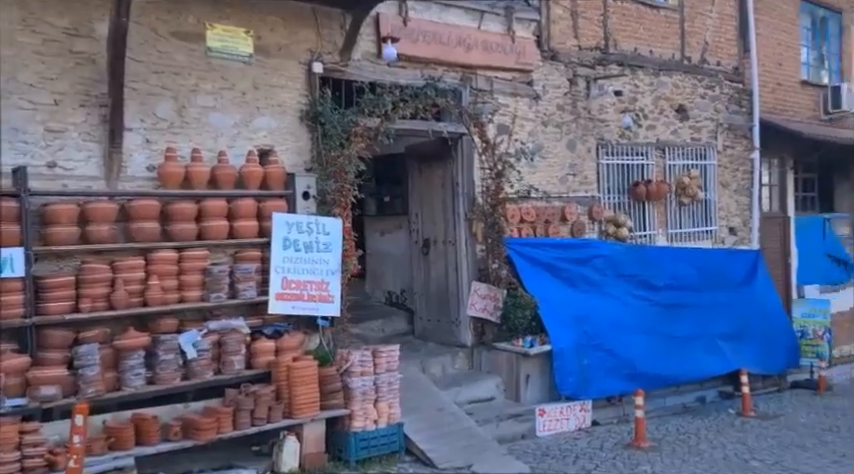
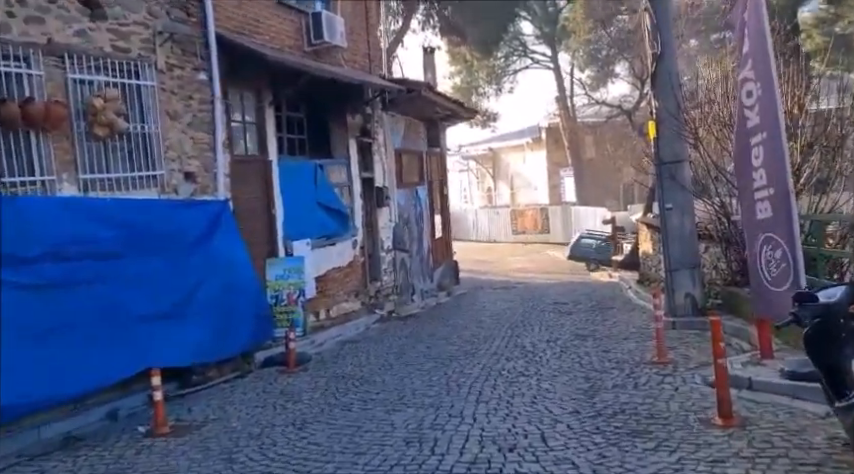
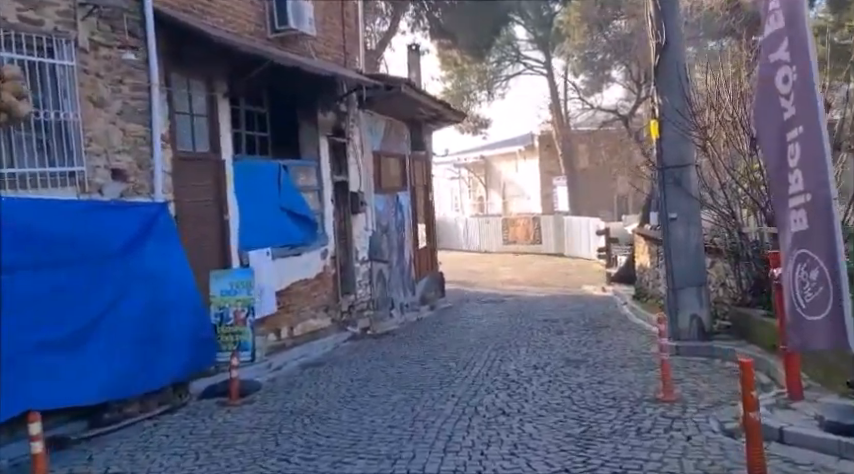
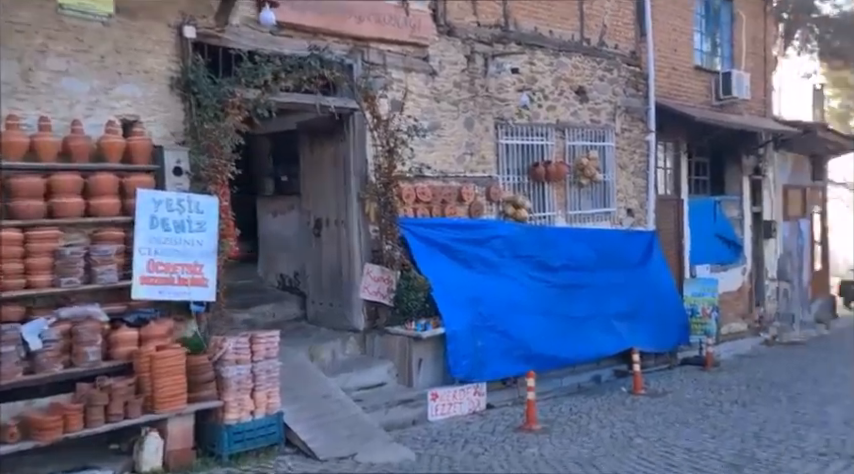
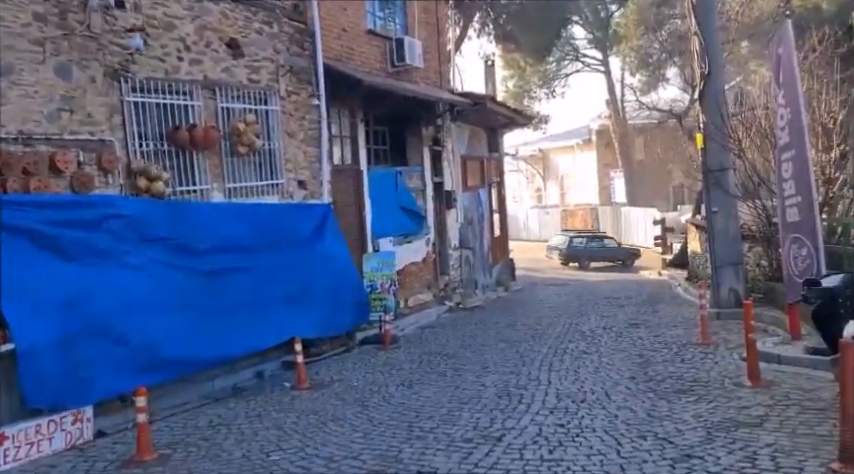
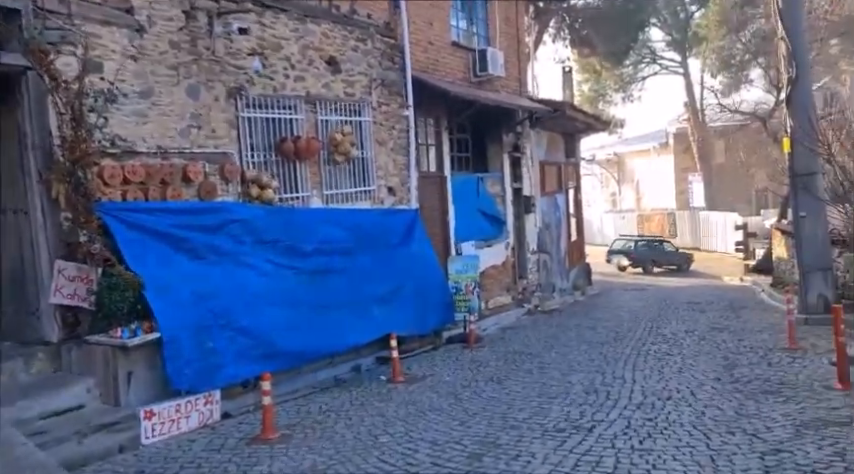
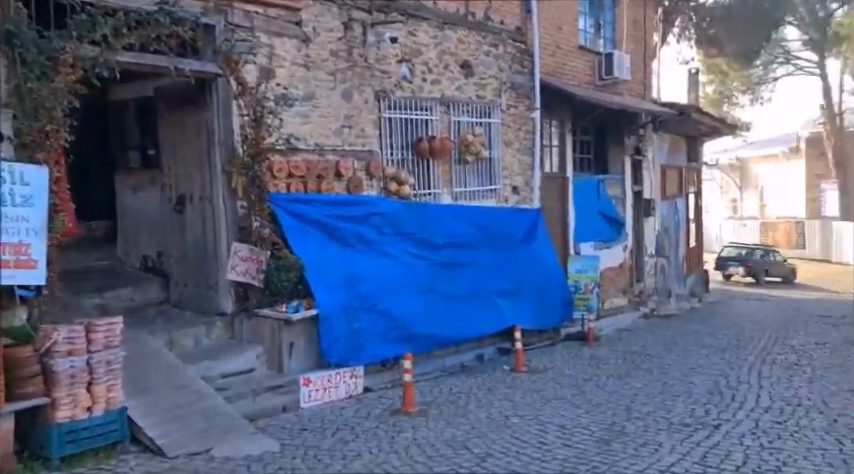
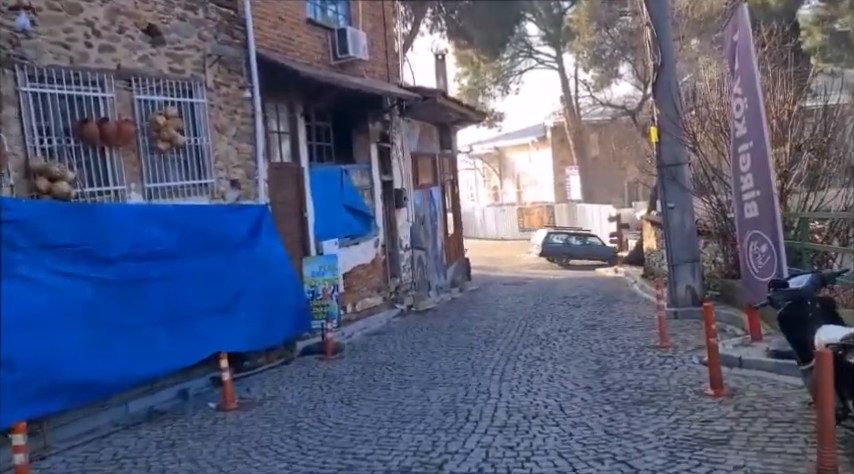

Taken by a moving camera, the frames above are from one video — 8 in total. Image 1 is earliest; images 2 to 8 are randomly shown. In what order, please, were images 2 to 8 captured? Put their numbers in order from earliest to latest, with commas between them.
4, 7, 6, 5, 8, 2, 3
